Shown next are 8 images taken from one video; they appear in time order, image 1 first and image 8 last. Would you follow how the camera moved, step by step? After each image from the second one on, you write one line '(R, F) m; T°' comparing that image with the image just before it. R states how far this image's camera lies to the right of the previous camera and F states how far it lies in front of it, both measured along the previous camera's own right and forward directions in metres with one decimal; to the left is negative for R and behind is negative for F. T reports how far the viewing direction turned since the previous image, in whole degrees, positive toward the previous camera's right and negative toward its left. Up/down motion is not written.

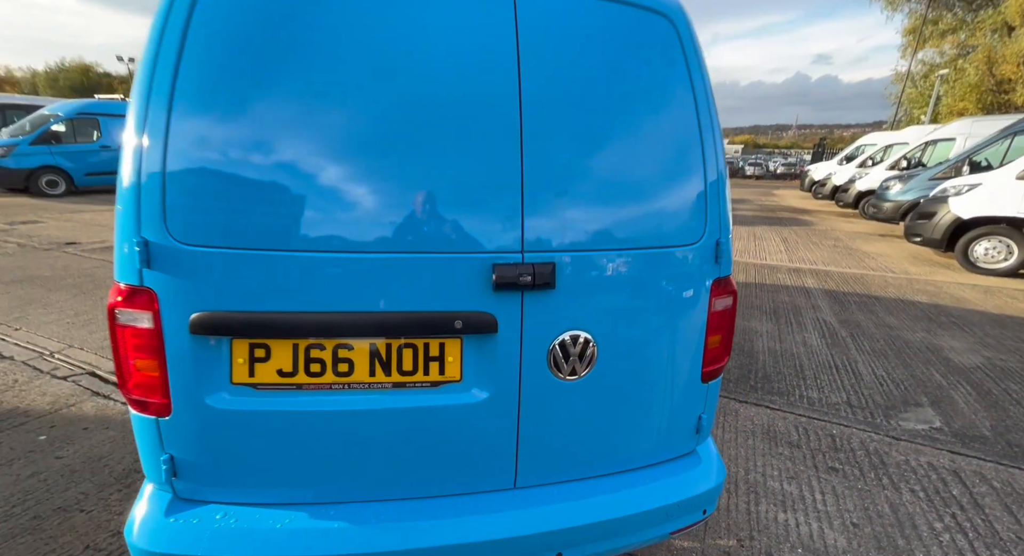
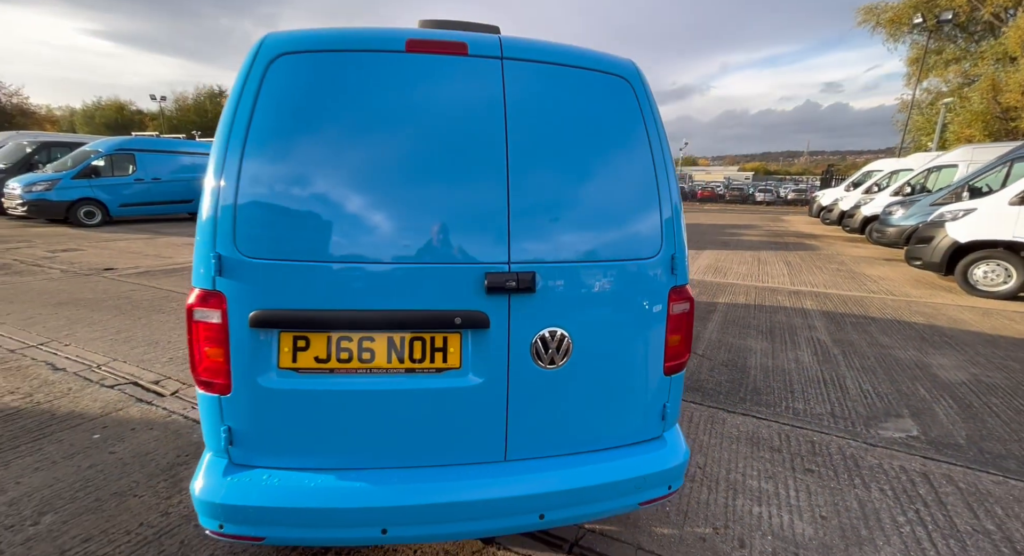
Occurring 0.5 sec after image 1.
(+0.1, -0.3) m; -2°
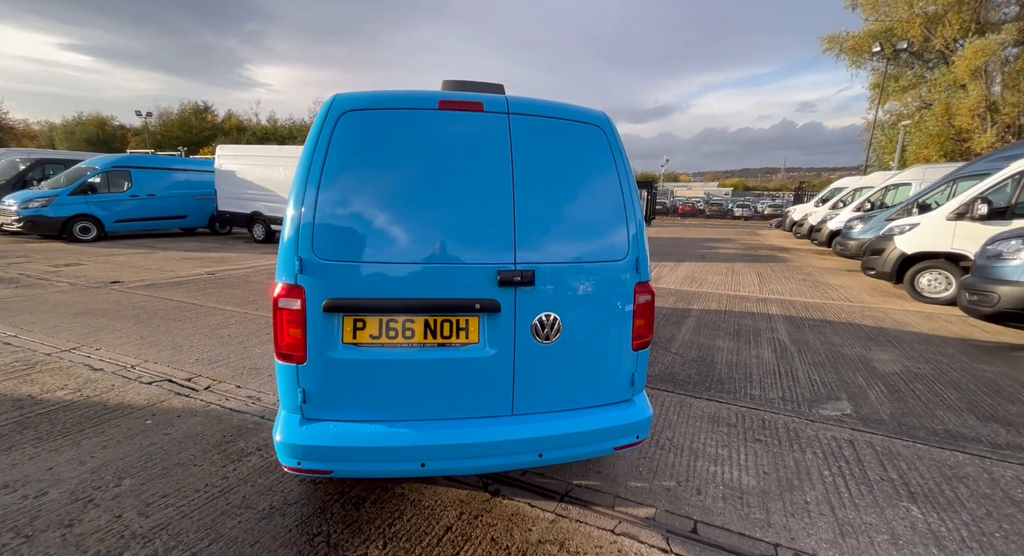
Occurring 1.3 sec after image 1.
(-0.1, -0.5) m; +2°
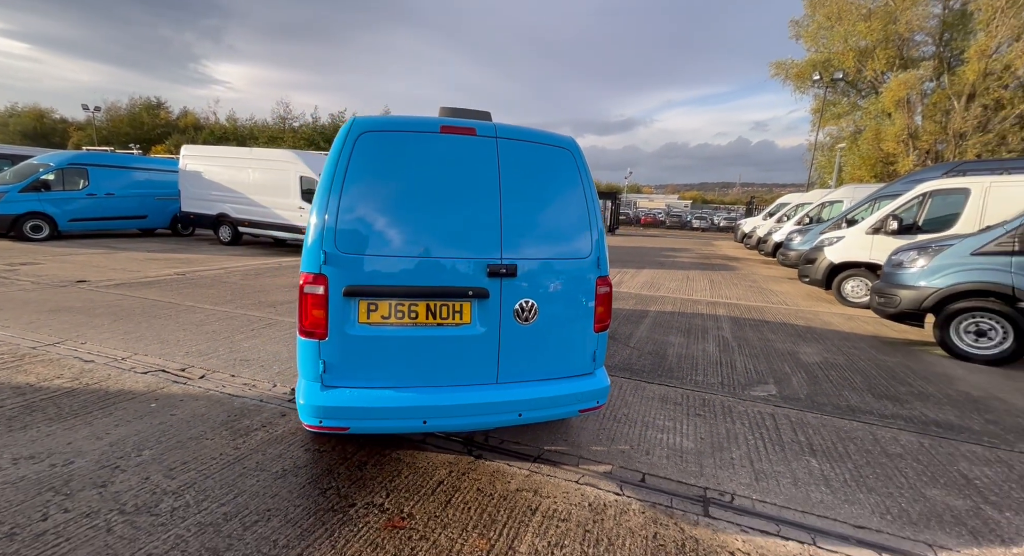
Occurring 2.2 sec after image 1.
(-0.1, -0.4) m; +4°
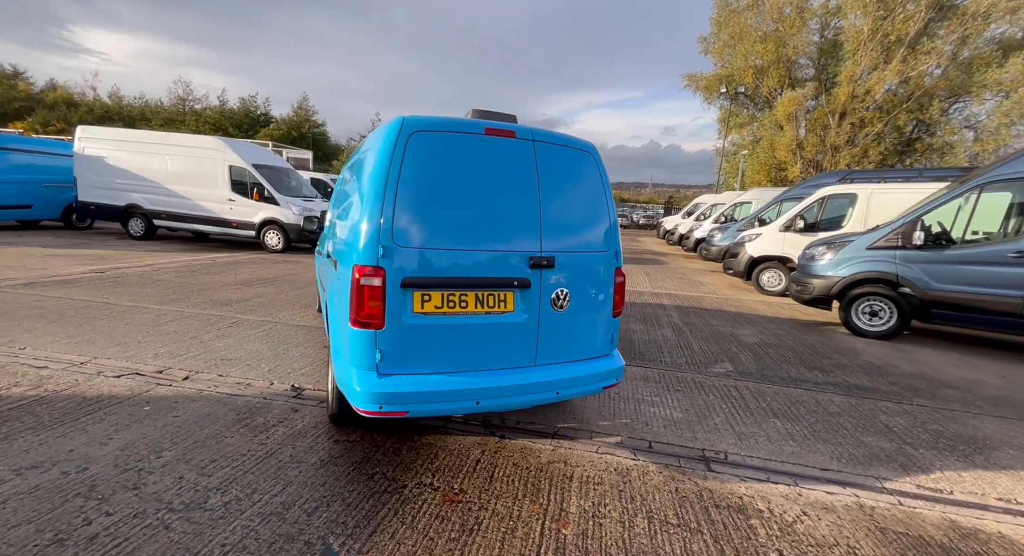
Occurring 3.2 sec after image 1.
(-0.6, -0.2) m; +10°
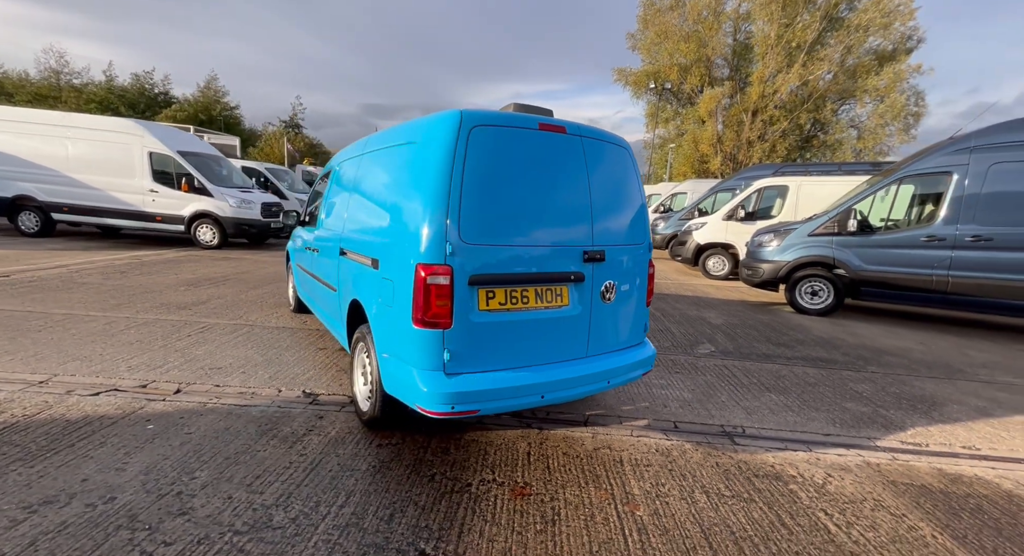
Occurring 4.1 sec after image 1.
(-0.7, 0.0) m; +9°
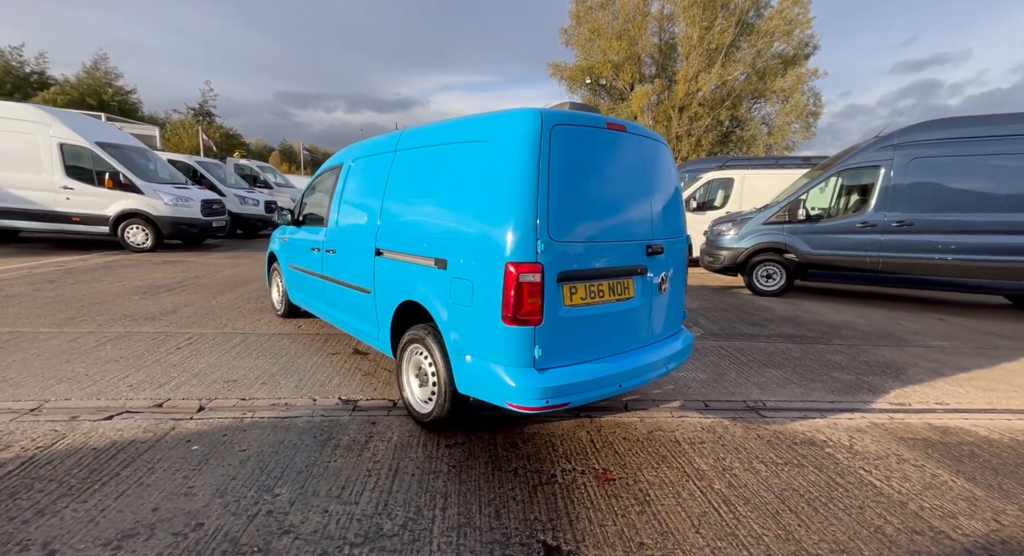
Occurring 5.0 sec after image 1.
(-0.8, 0.0) m; +8°
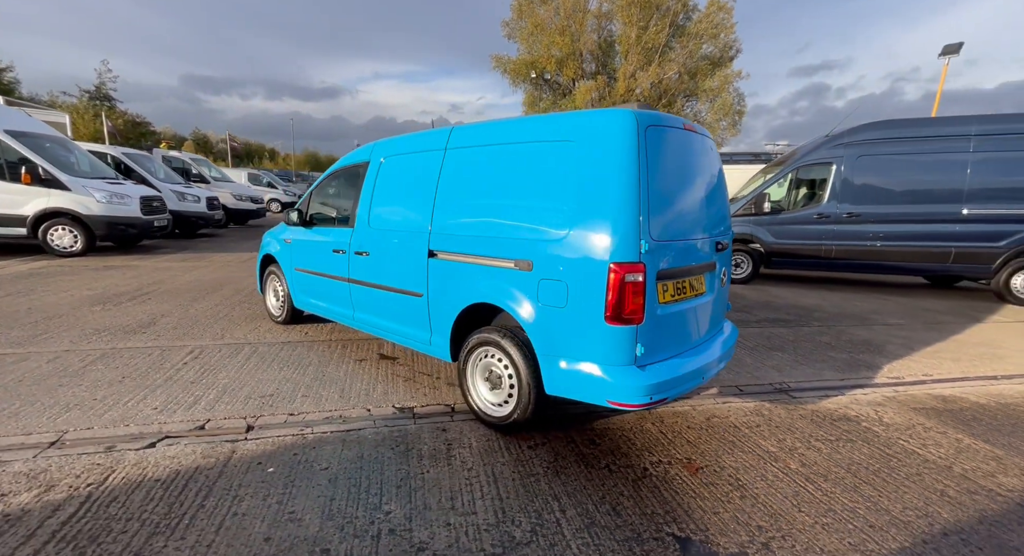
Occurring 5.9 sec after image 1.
(-0.8, +0.1) m; +8°
